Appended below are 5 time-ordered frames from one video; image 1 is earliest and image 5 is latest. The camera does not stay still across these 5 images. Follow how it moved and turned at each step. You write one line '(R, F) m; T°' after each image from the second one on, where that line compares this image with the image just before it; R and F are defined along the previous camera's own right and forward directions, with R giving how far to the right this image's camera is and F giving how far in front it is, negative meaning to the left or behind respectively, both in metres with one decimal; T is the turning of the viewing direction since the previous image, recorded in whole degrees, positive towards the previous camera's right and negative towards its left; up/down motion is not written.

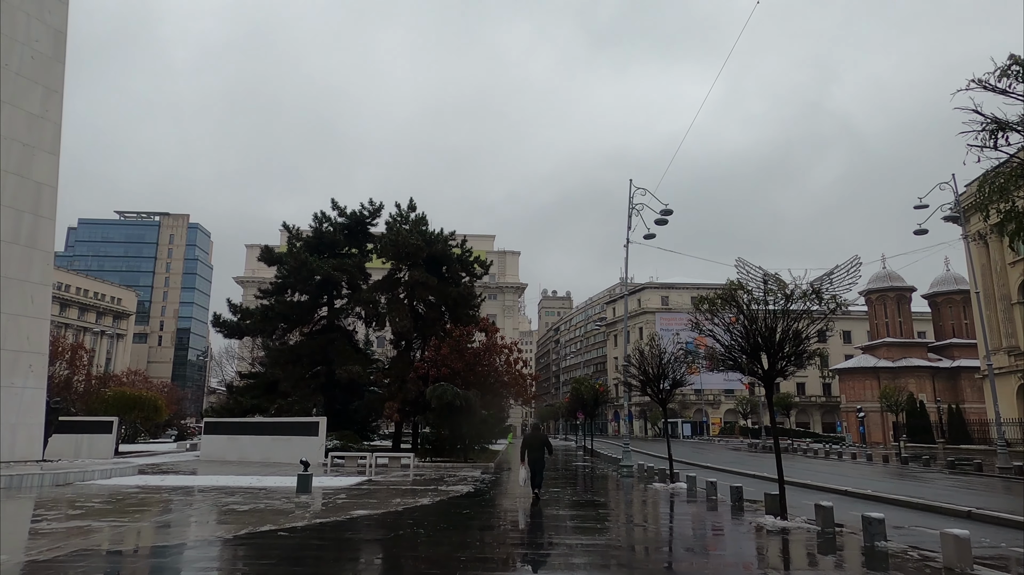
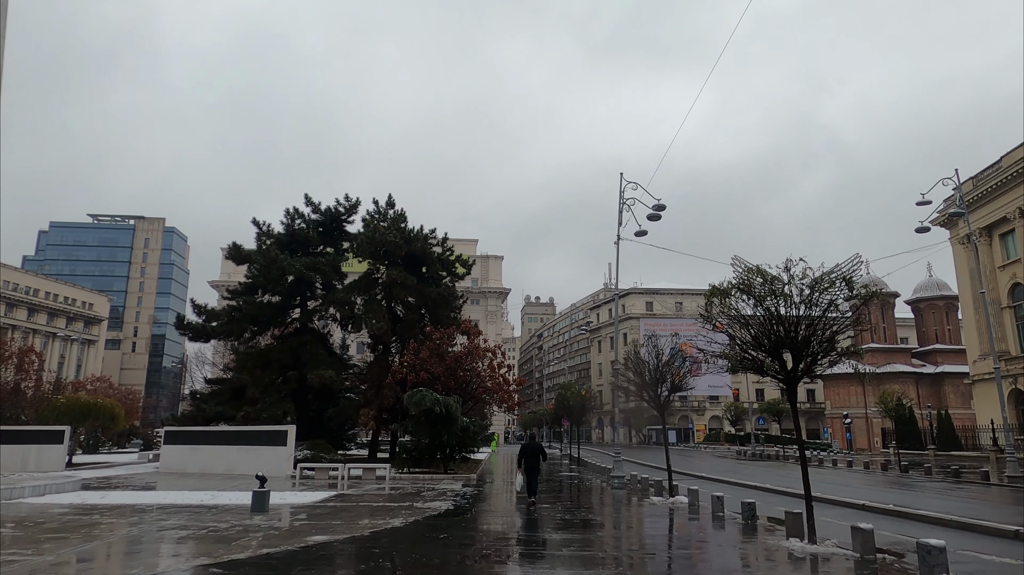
(0.0, +1.5) m; +1°
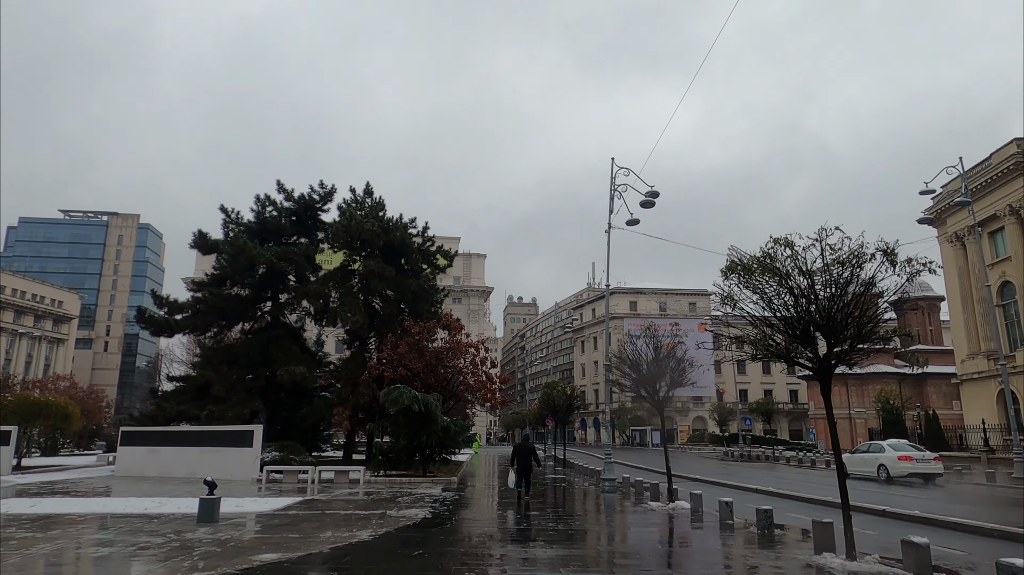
(-0.1, +1.4) m; +2°
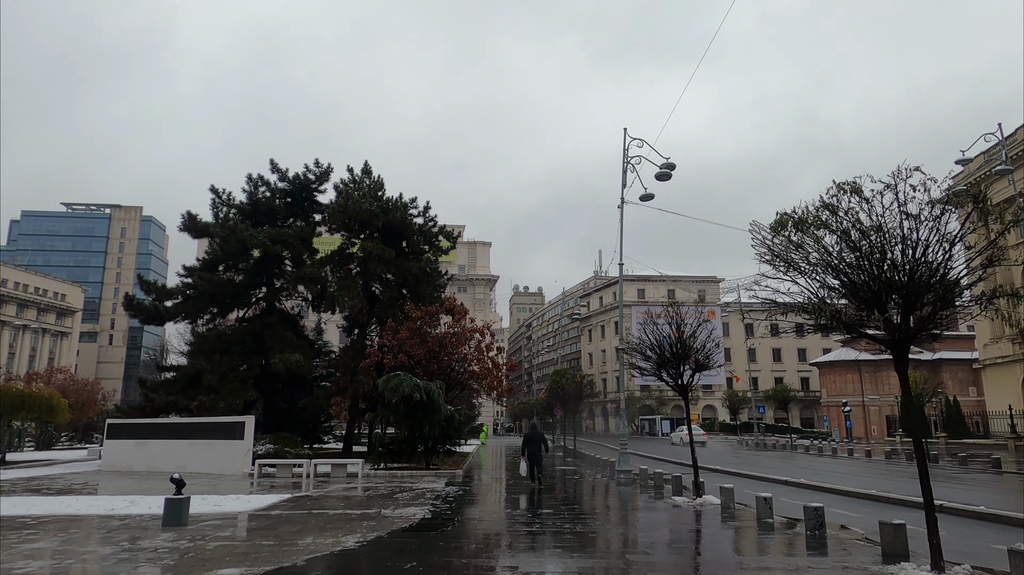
(0.0, +1.4) m; 0°
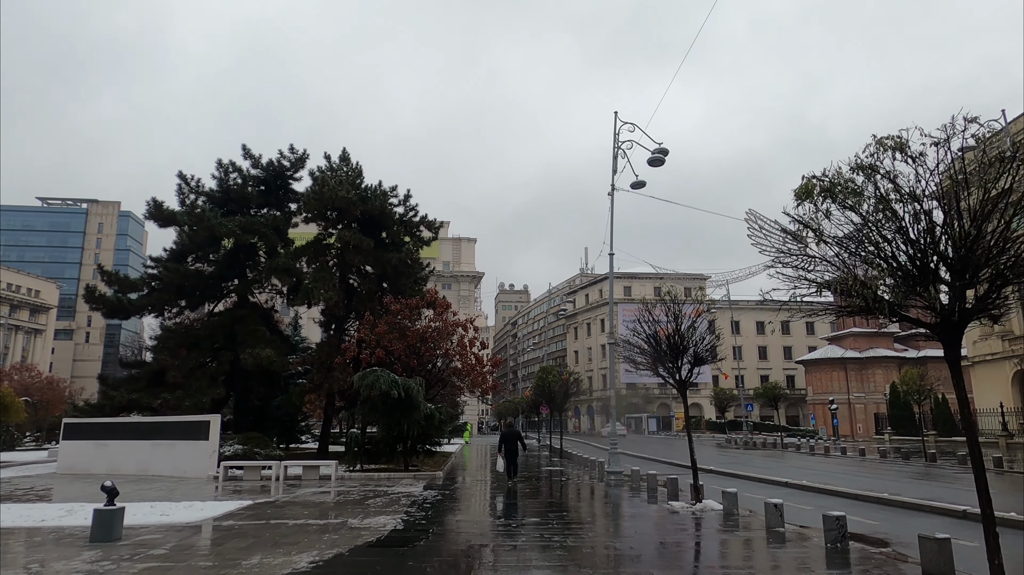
(0.0, +1.1) m; +1°
